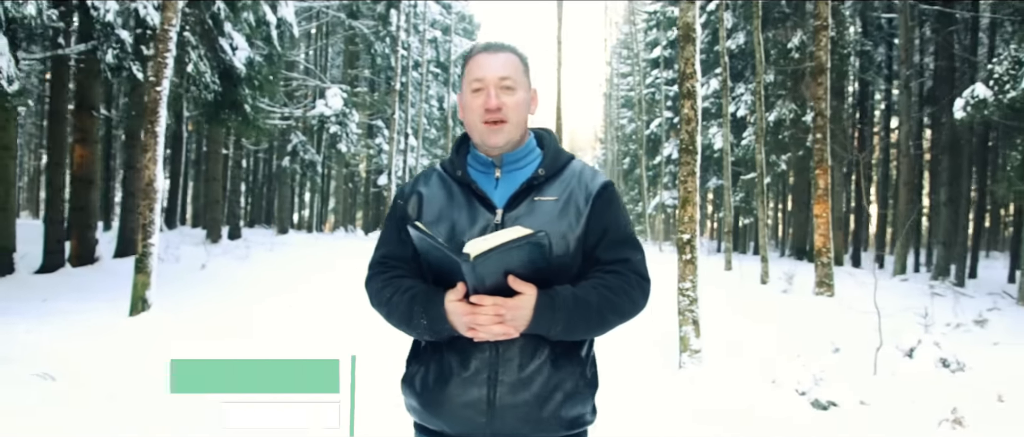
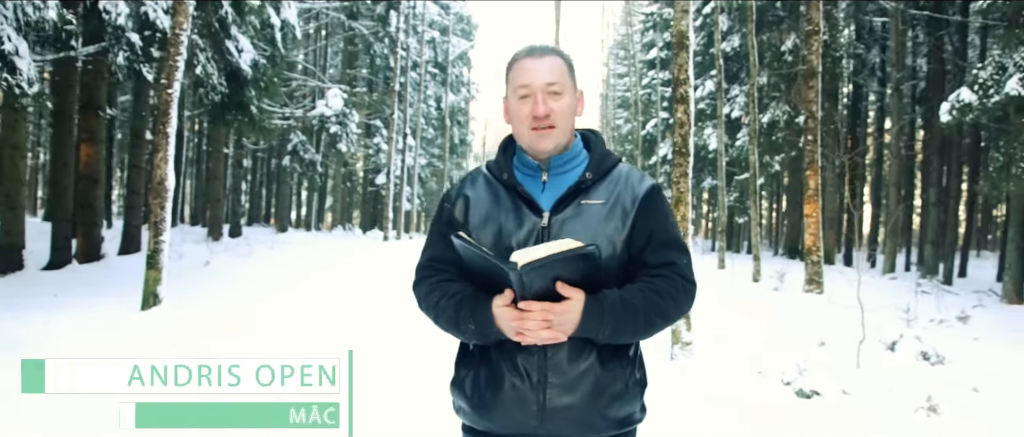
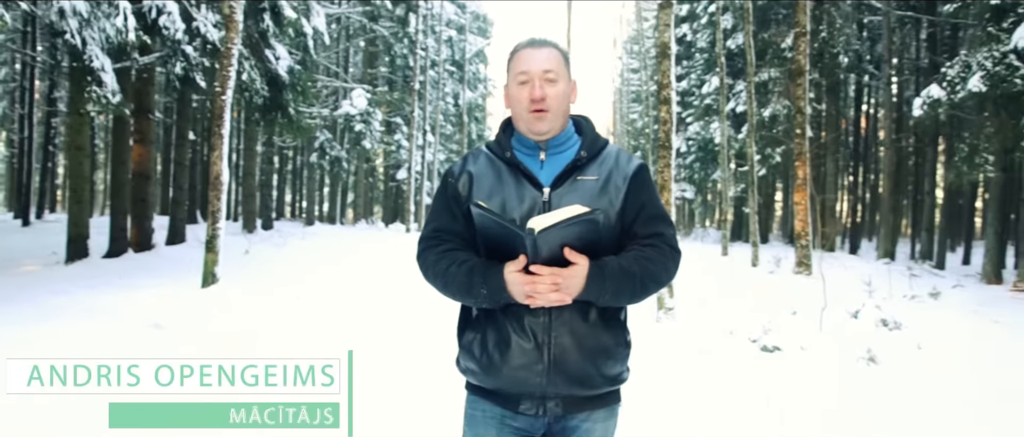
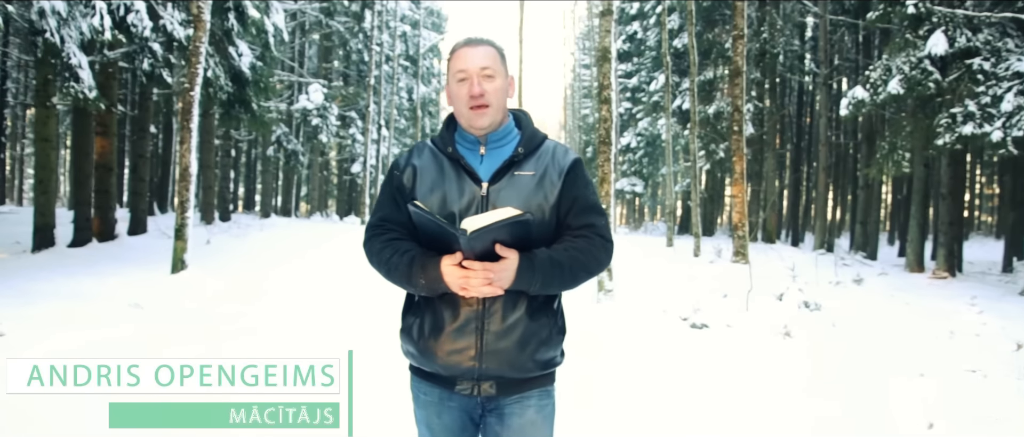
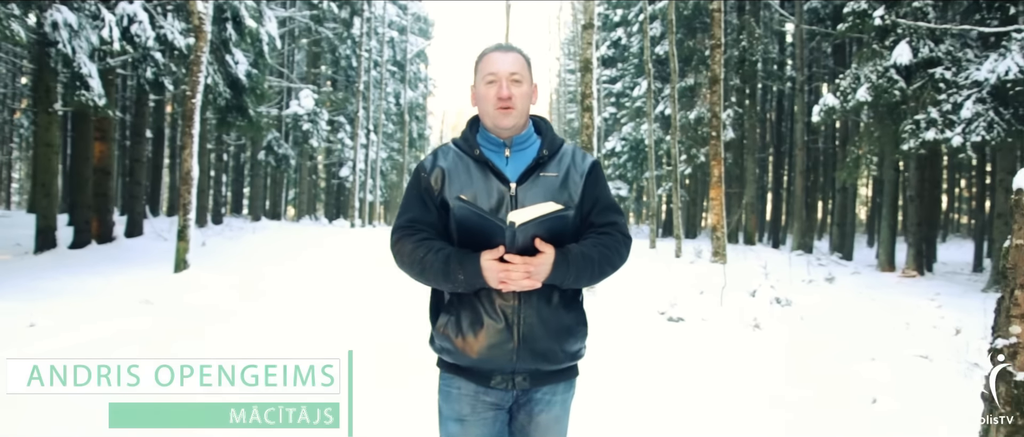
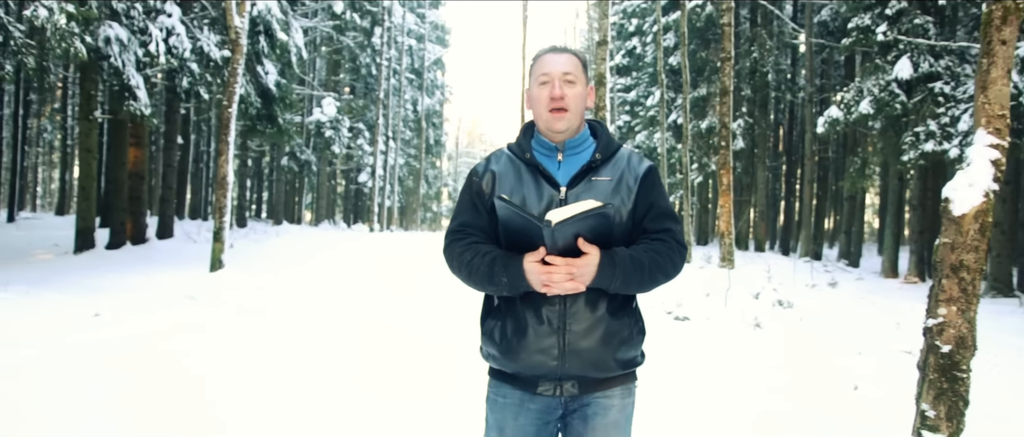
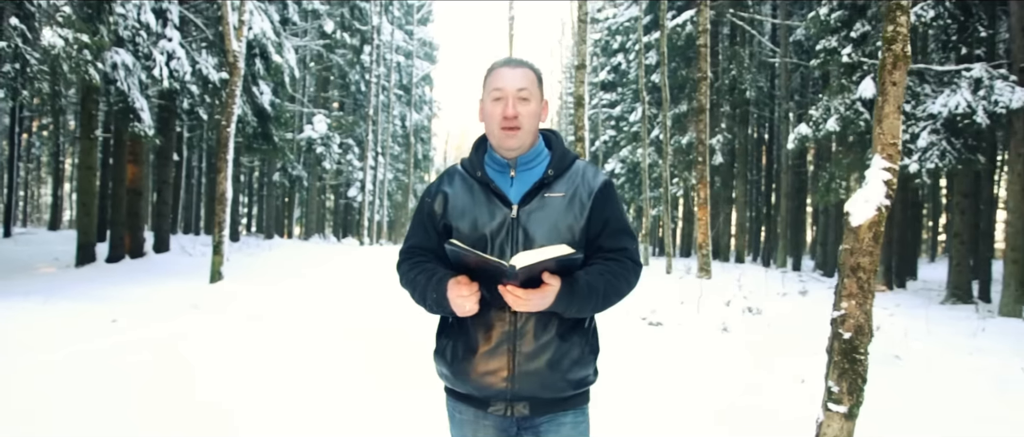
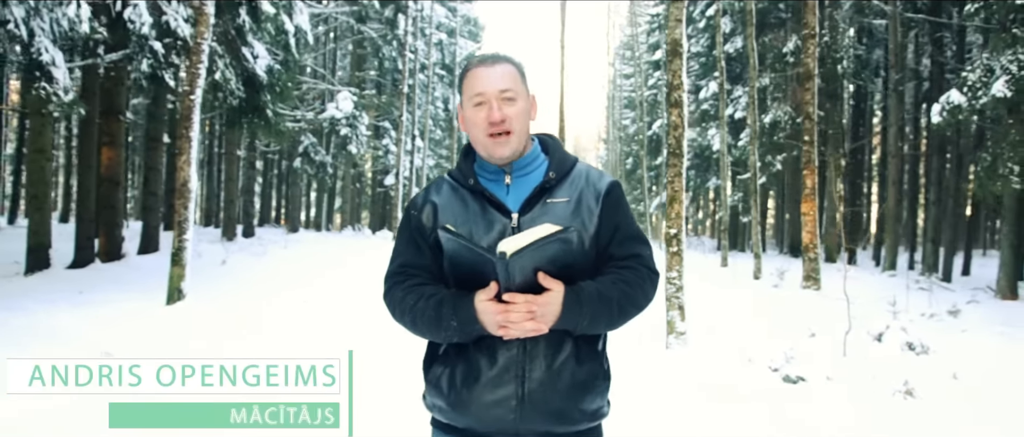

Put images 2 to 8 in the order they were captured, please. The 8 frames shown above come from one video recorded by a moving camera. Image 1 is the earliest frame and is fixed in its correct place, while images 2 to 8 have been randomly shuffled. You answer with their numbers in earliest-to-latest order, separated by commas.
2, 8, 3, 4, 5, 6, 7
